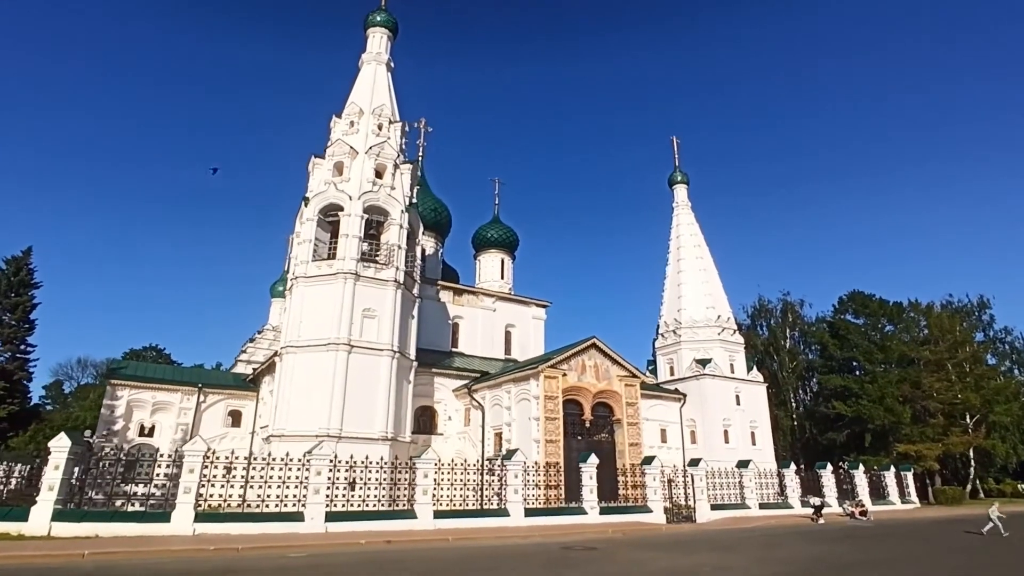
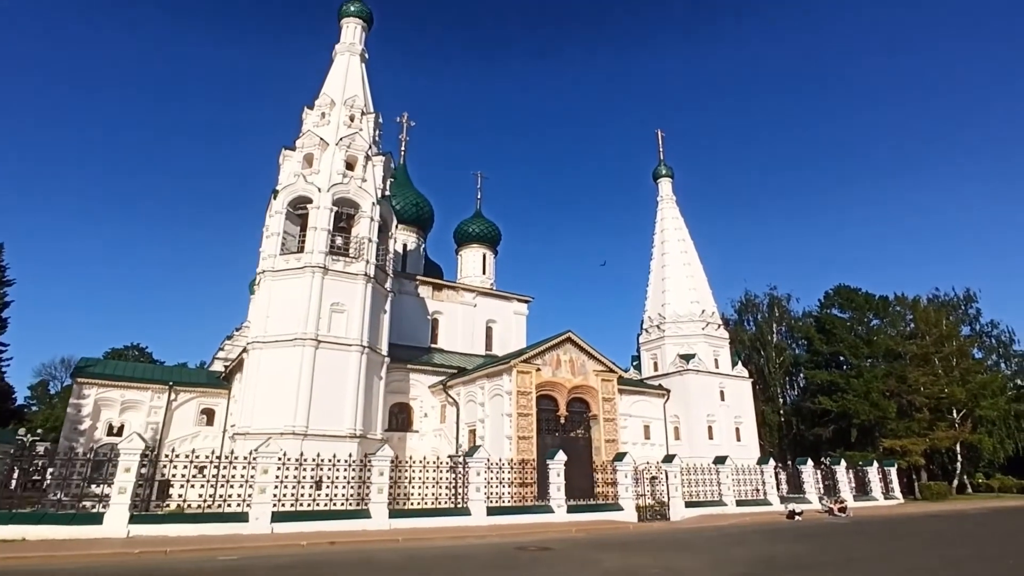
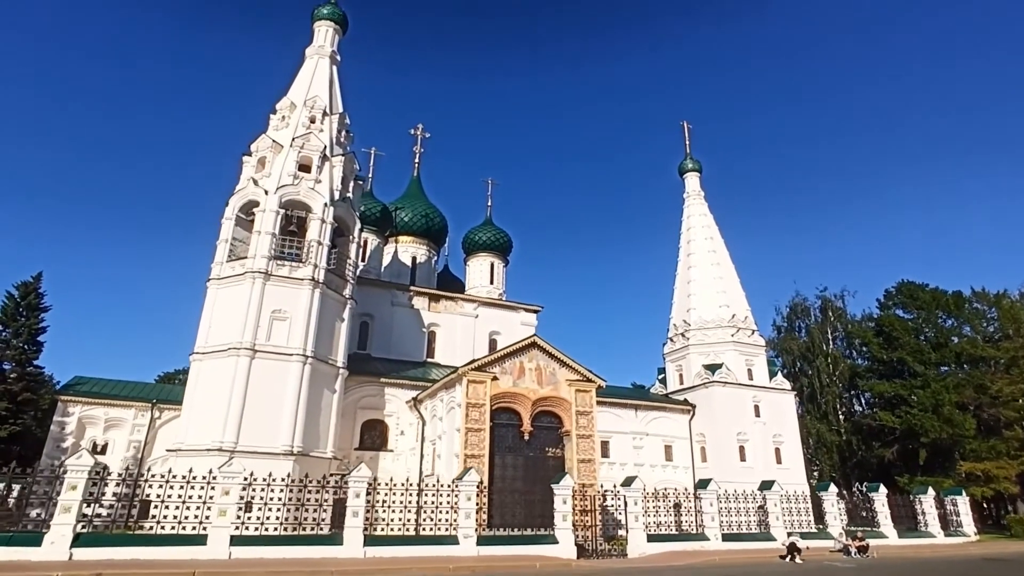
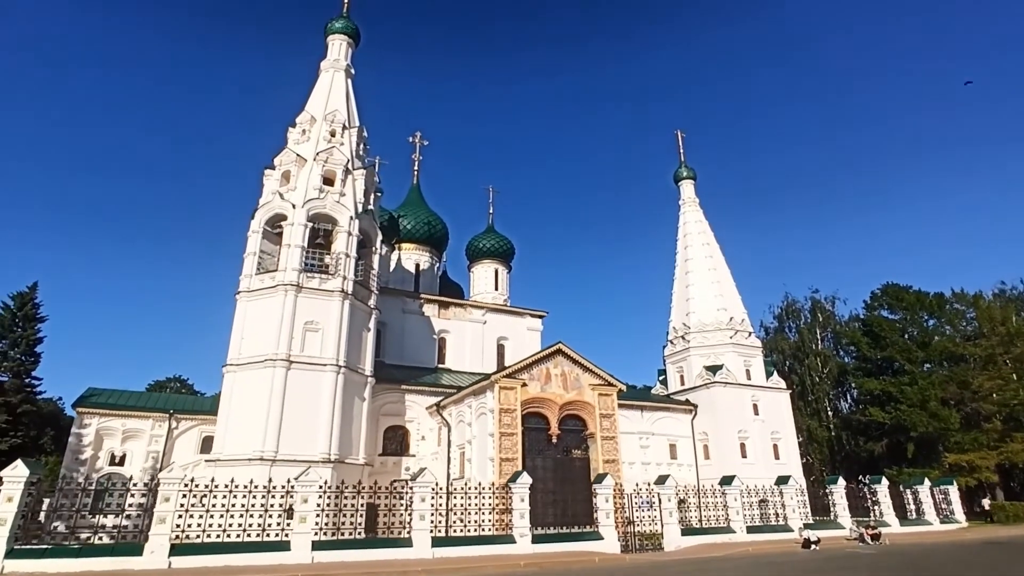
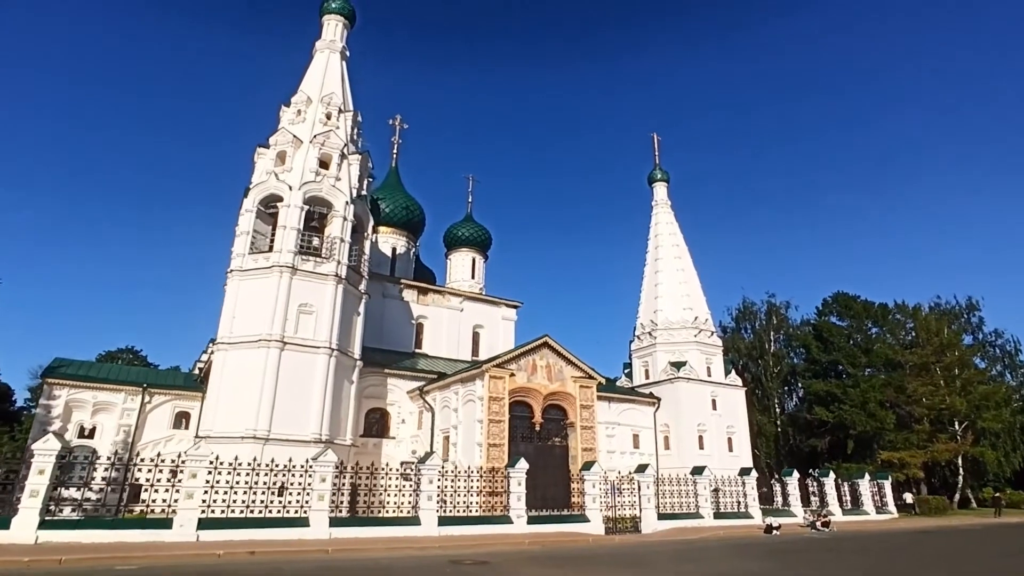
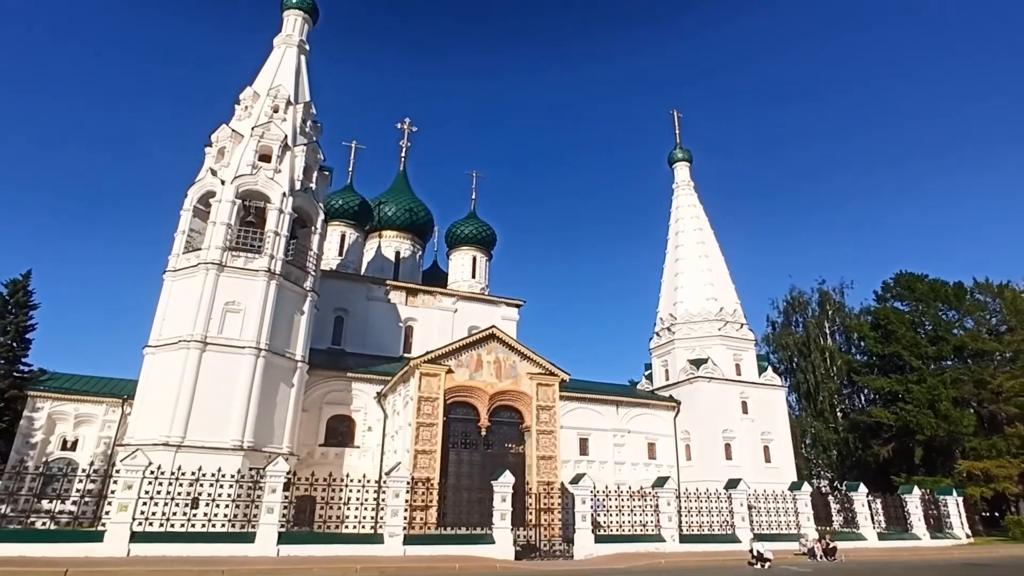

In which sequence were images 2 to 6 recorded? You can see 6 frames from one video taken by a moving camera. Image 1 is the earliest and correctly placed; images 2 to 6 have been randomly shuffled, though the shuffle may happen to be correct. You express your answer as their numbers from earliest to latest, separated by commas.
2, 5, 4, 3, 6
